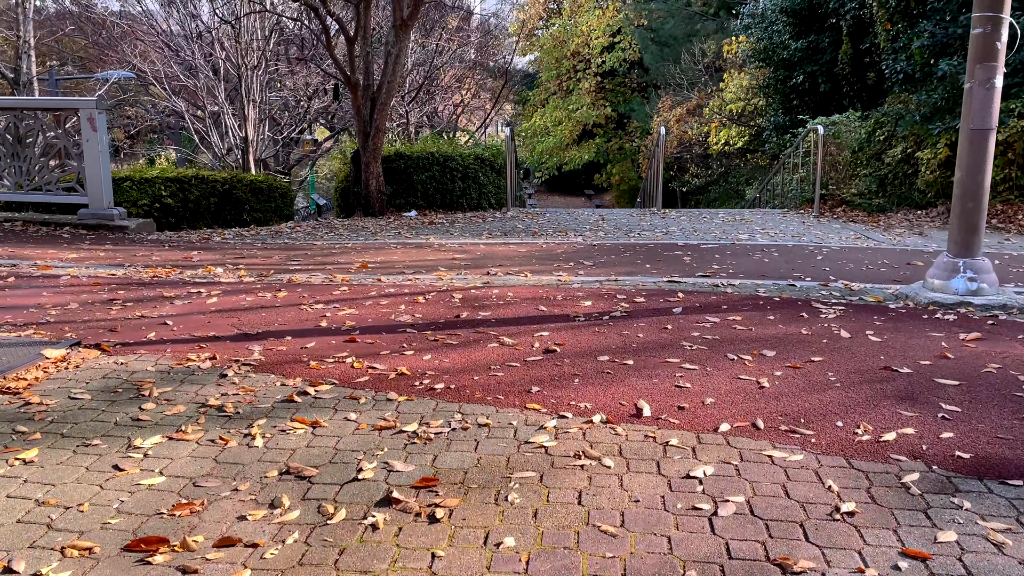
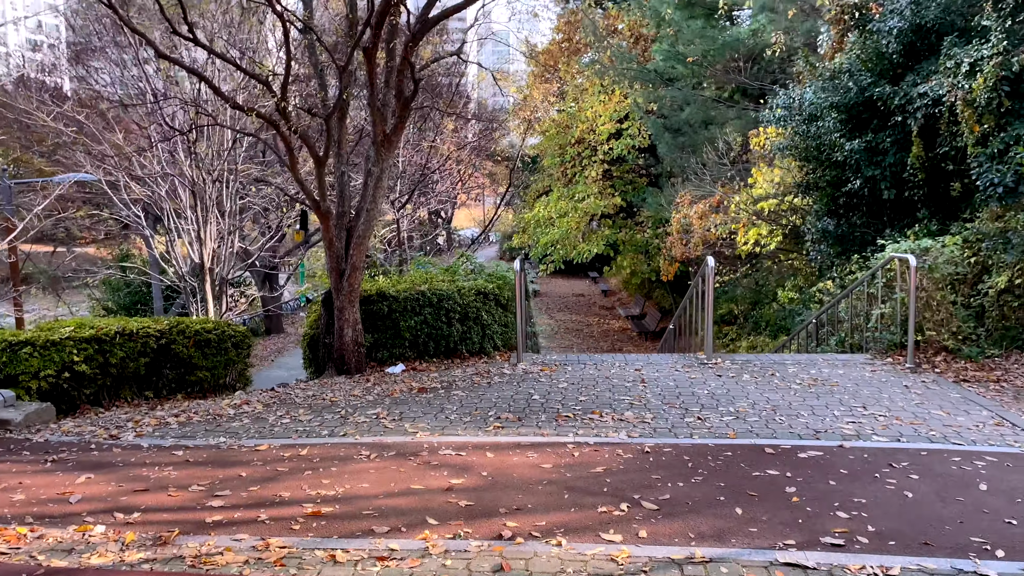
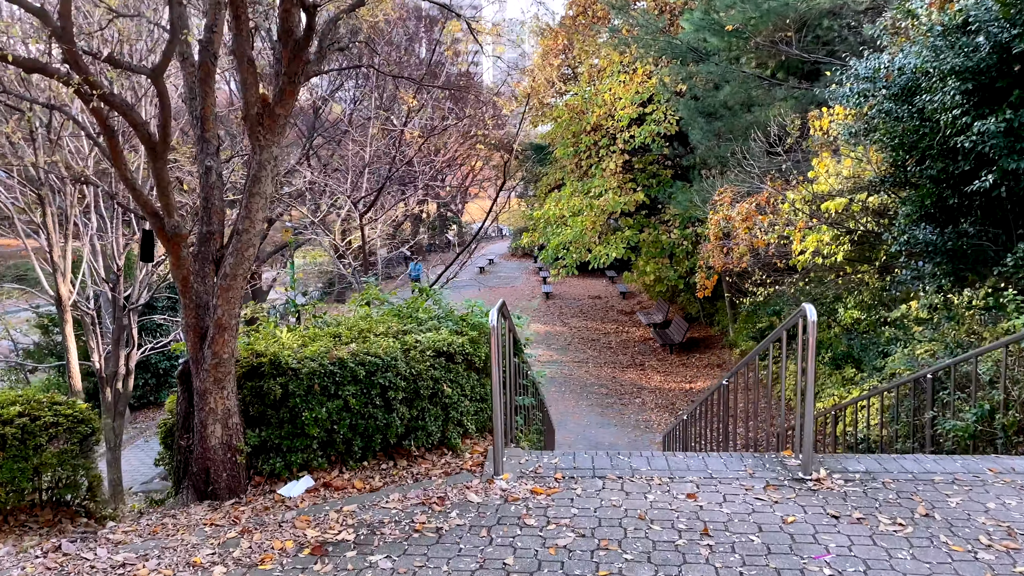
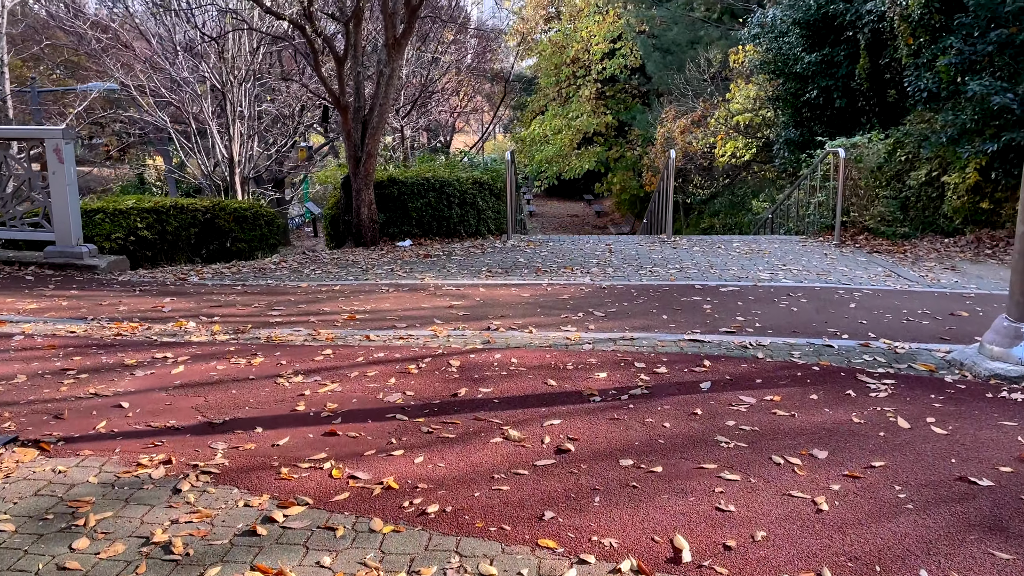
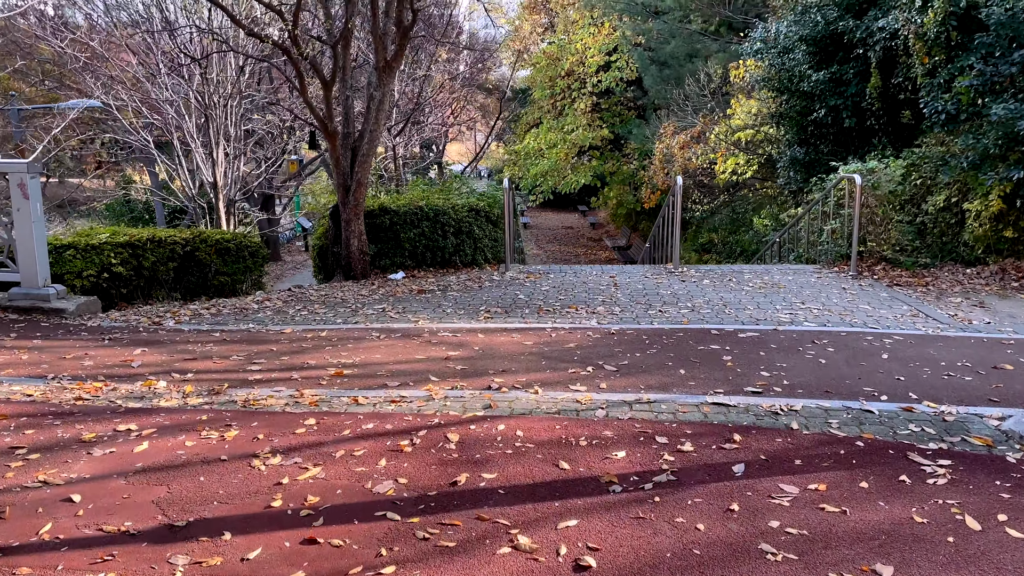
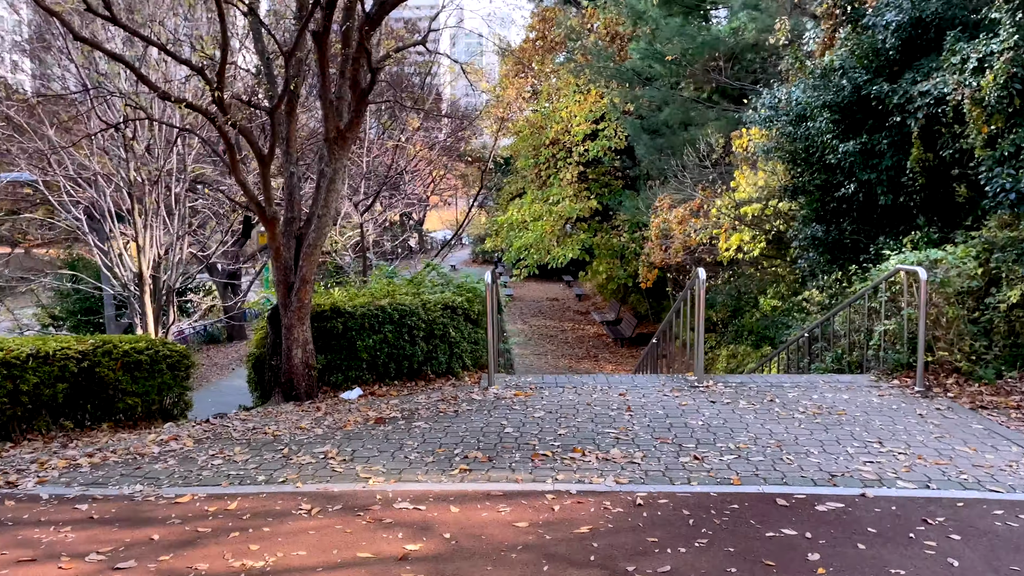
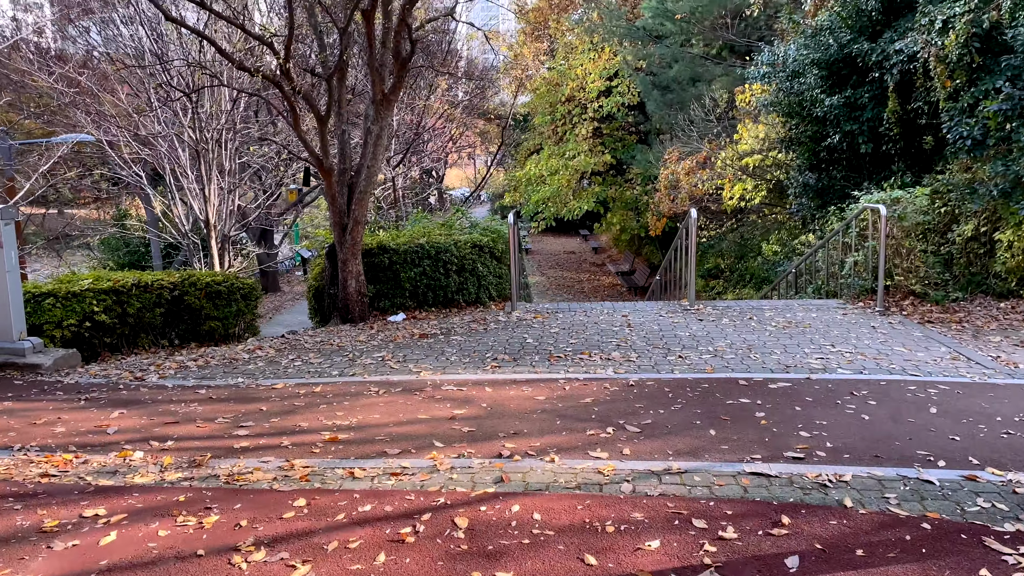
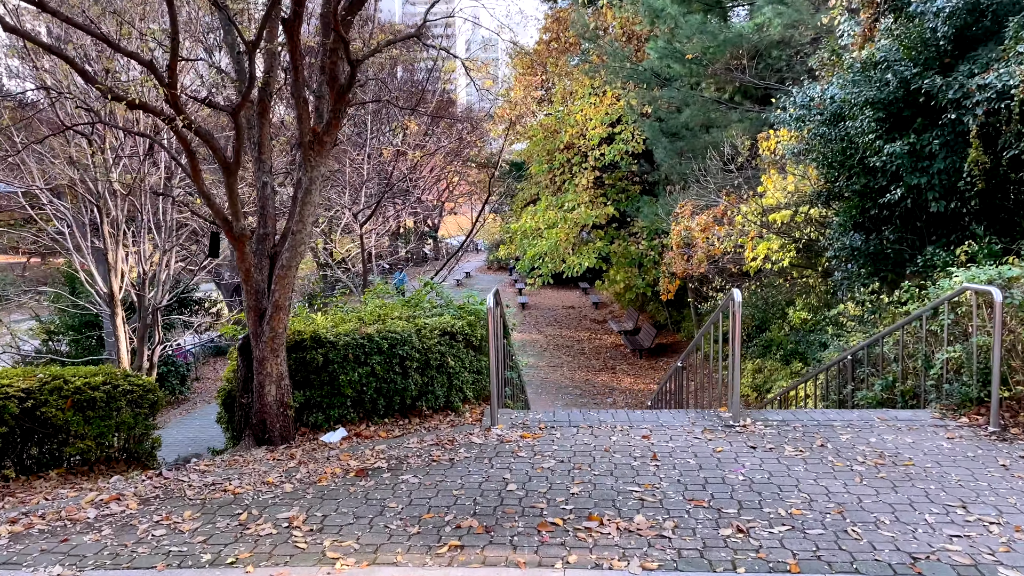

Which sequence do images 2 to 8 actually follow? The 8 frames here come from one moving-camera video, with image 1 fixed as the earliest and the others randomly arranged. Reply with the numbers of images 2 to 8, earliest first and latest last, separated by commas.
4, 5, 7, 2, 6, 8, 3
